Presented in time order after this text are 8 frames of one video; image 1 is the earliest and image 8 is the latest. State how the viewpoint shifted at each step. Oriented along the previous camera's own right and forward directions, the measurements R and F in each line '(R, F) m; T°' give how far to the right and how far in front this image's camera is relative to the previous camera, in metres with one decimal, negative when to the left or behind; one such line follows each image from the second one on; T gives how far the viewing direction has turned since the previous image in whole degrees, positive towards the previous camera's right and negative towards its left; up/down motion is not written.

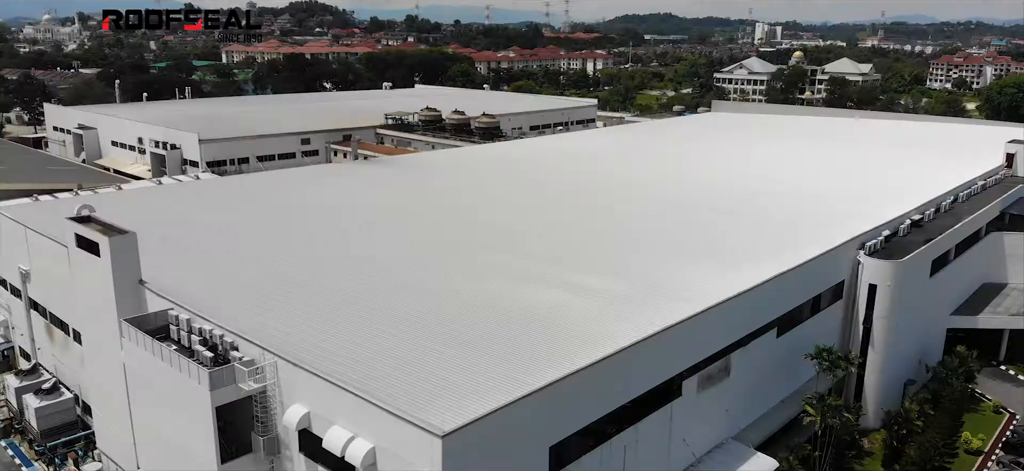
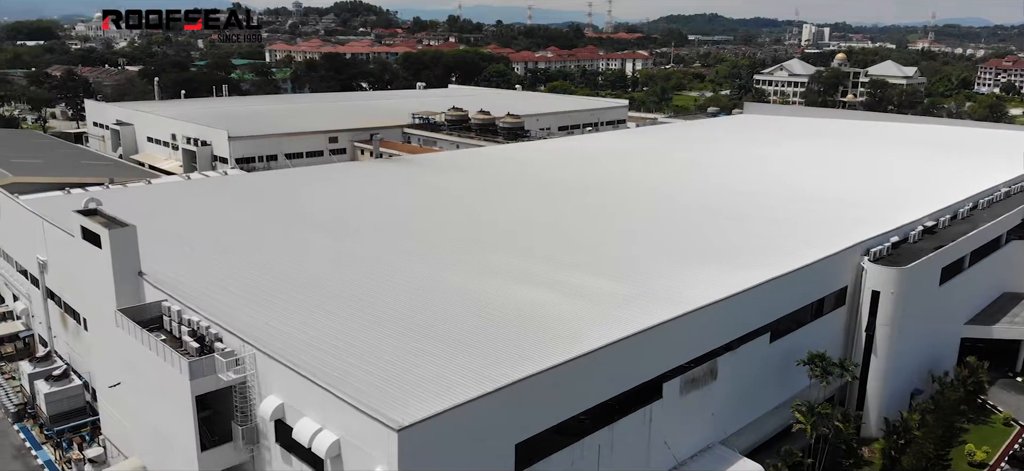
(+0.8, -0.1) m; -3°
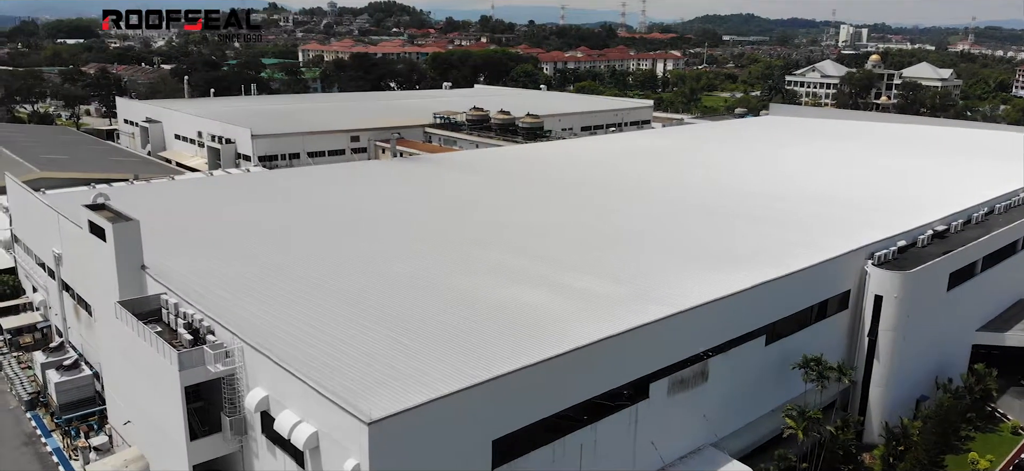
(+0.6, -0.1) m; -2°
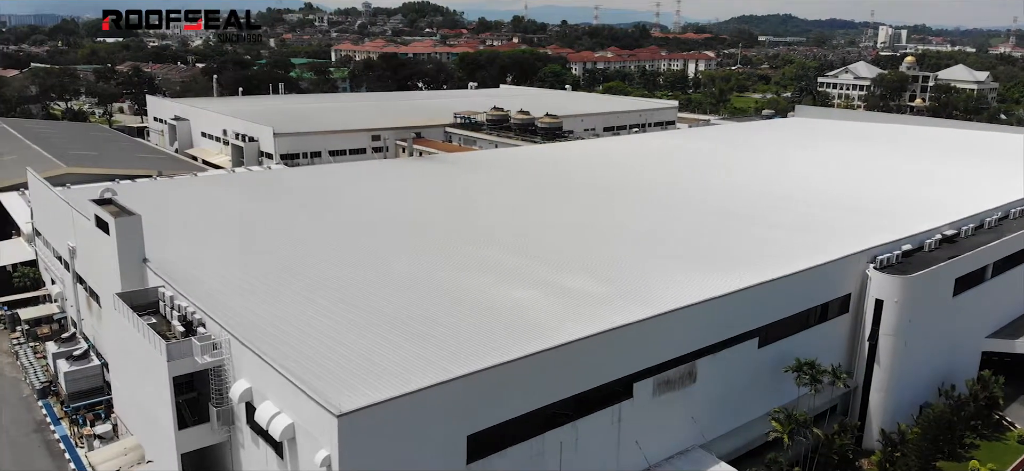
(+0.7, -0.1) m; -2°
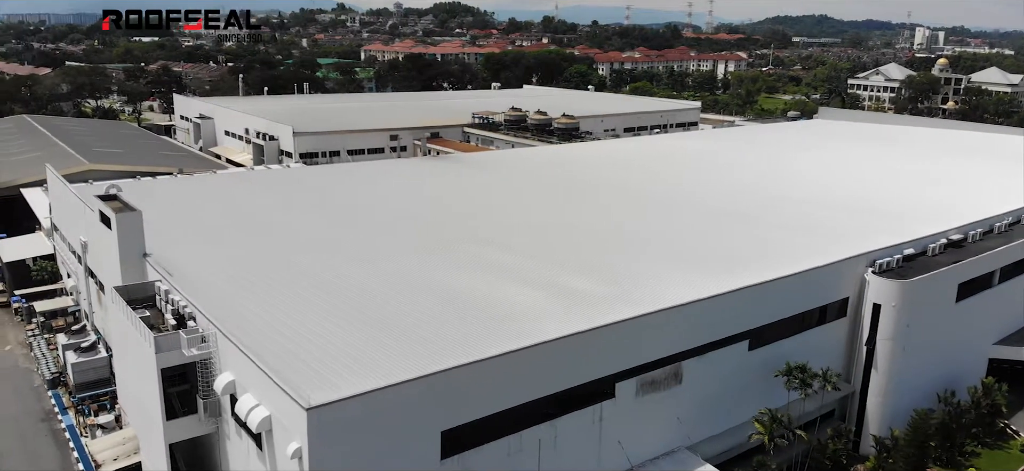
(+0.7, -0.1) m; -2°
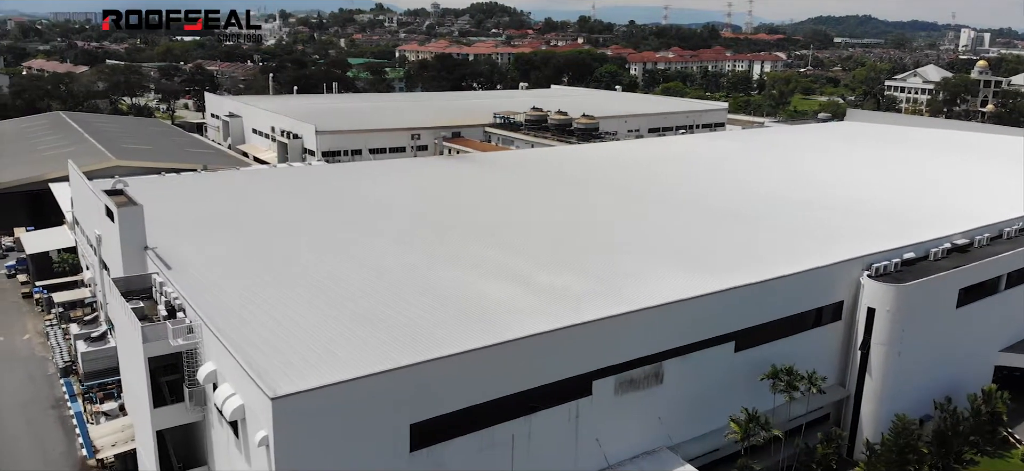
(+0.8, -0.1) m; -2°
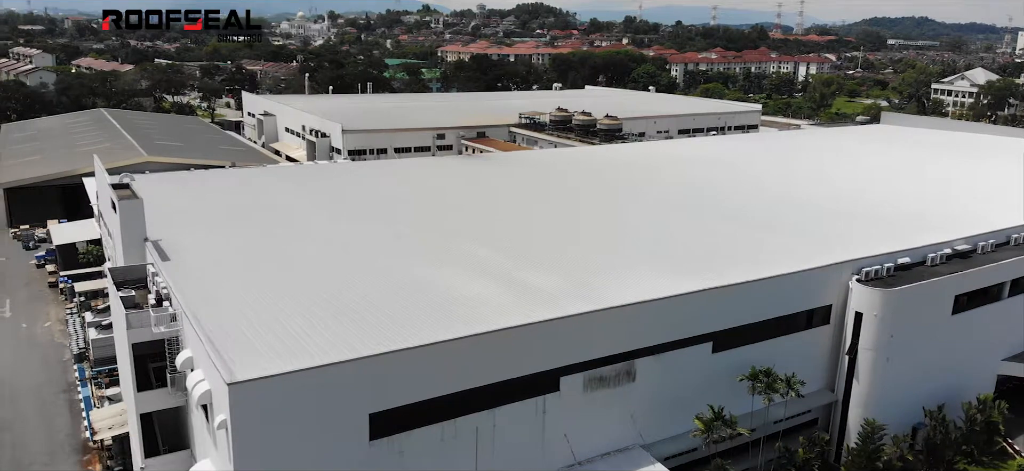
(+1.1, -0.2) m; -3°
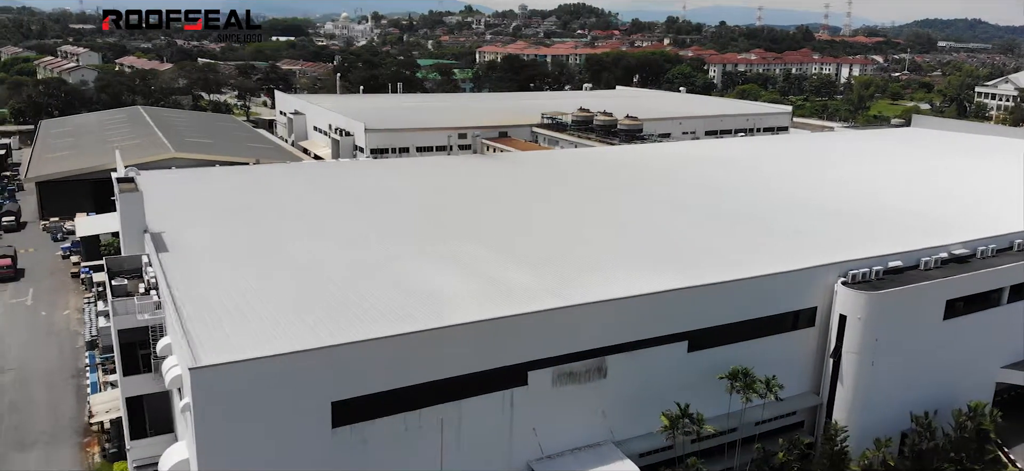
(+1.1, -0.2) m; -3°
